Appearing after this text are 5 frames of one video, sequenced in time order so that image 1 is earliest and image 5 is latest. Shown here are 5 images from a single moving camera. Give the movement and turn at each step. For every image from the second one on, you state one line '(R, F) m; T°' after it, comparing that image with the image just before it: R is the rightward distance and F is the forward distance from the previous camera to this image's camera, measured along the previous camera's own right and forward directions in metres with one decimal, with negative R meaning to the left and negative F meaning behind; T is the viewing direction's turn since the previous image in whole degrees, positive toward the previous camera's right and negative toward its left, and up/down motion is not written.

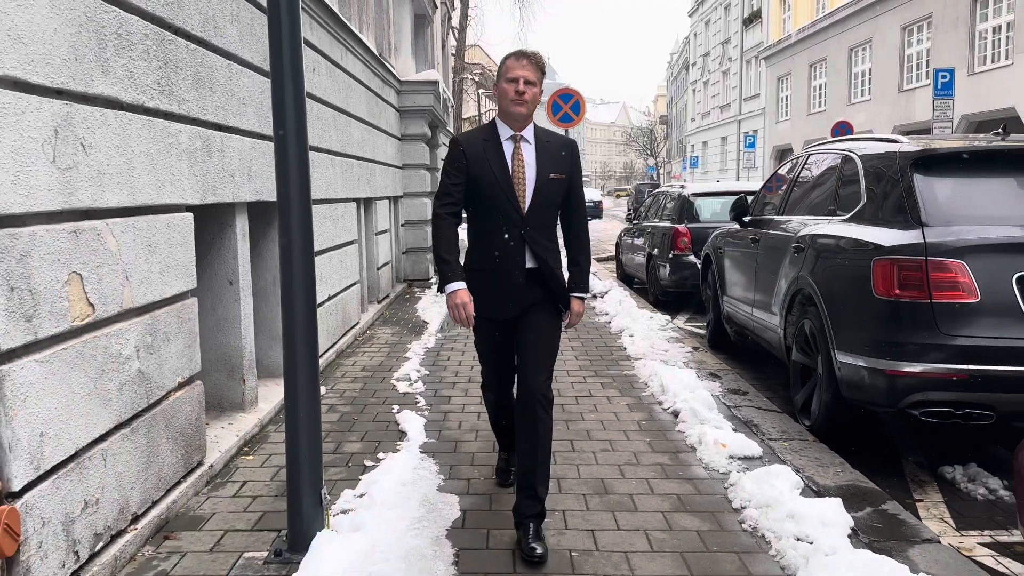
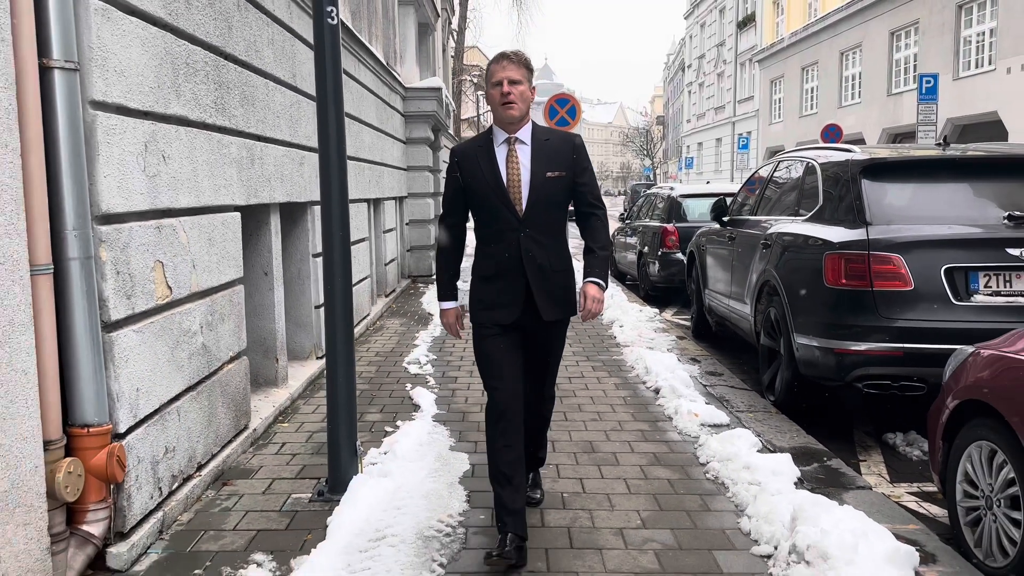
(0.0, -0.6) m; 0°
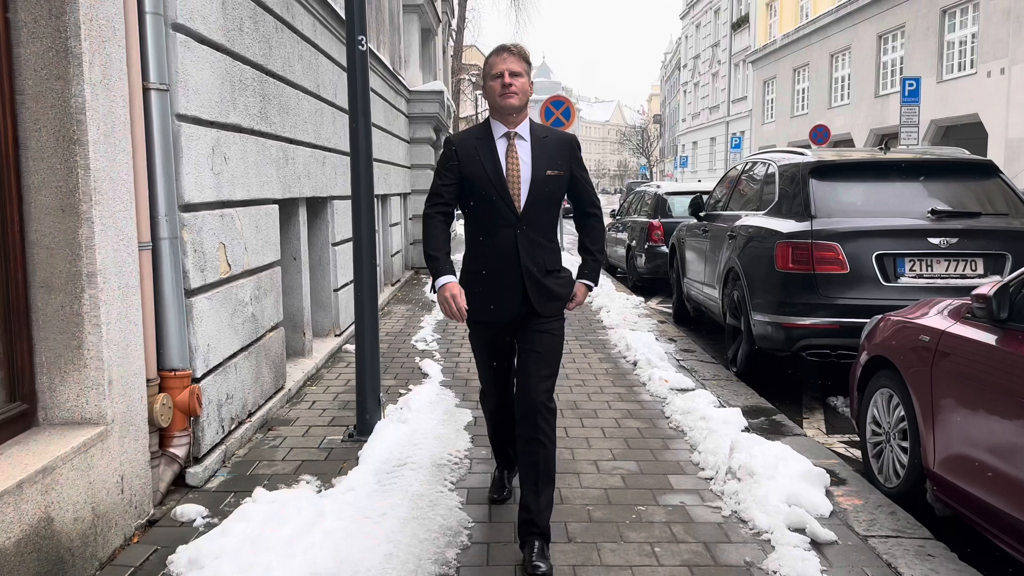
(0.0, -0.8) m; 0°
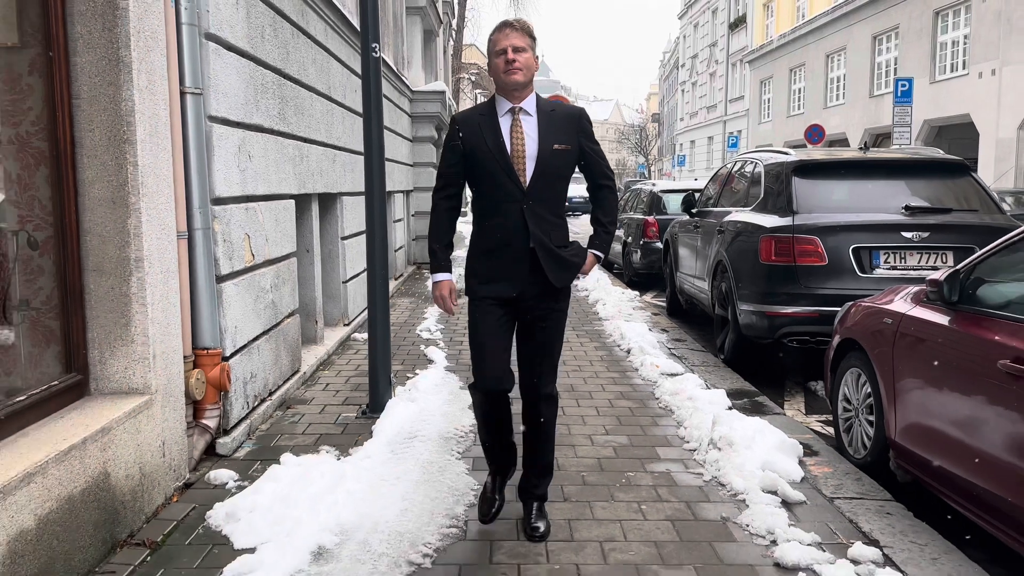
(0.0, -0.4) m; 0°
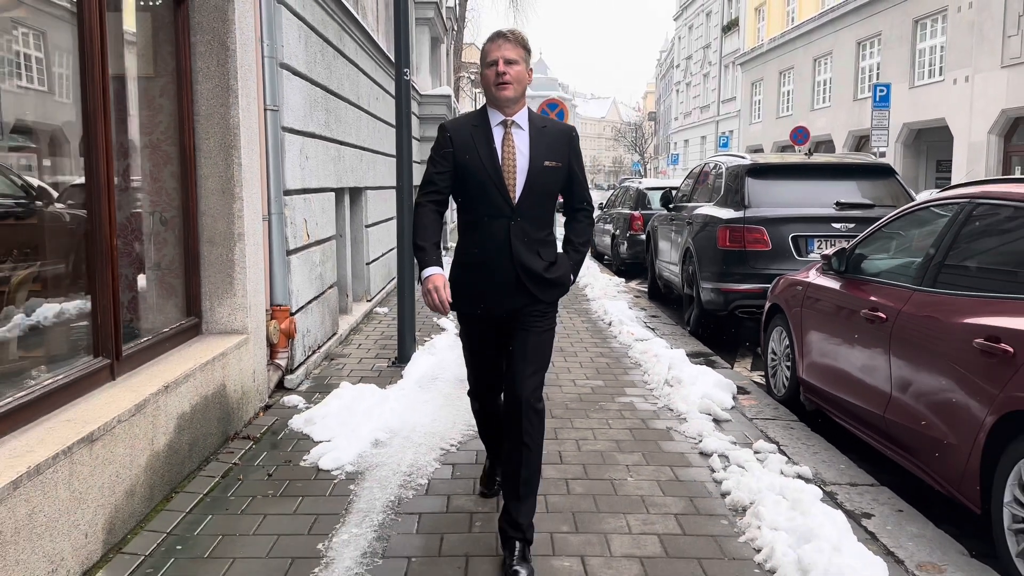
(0.0, -1.2) m; 0°
